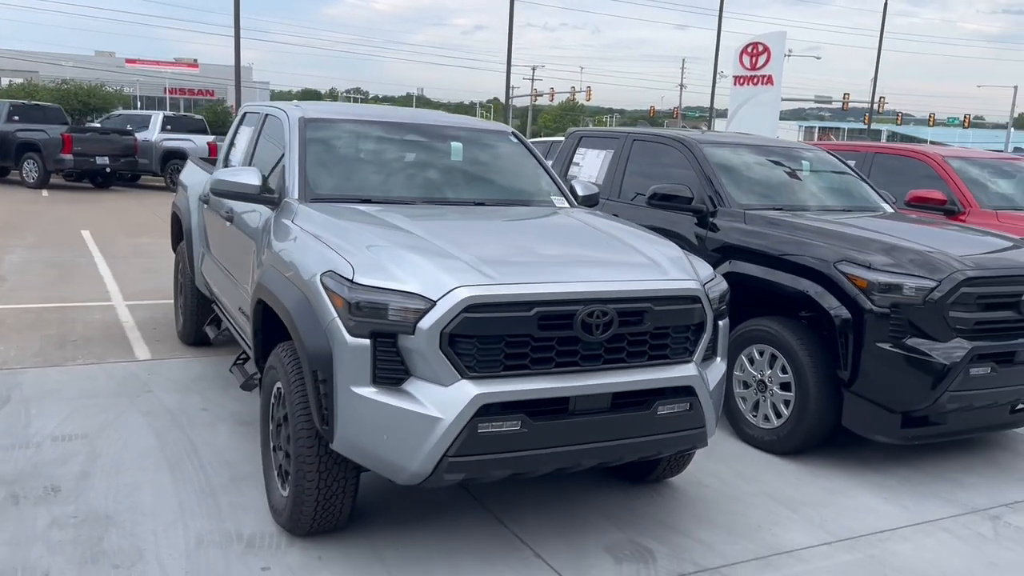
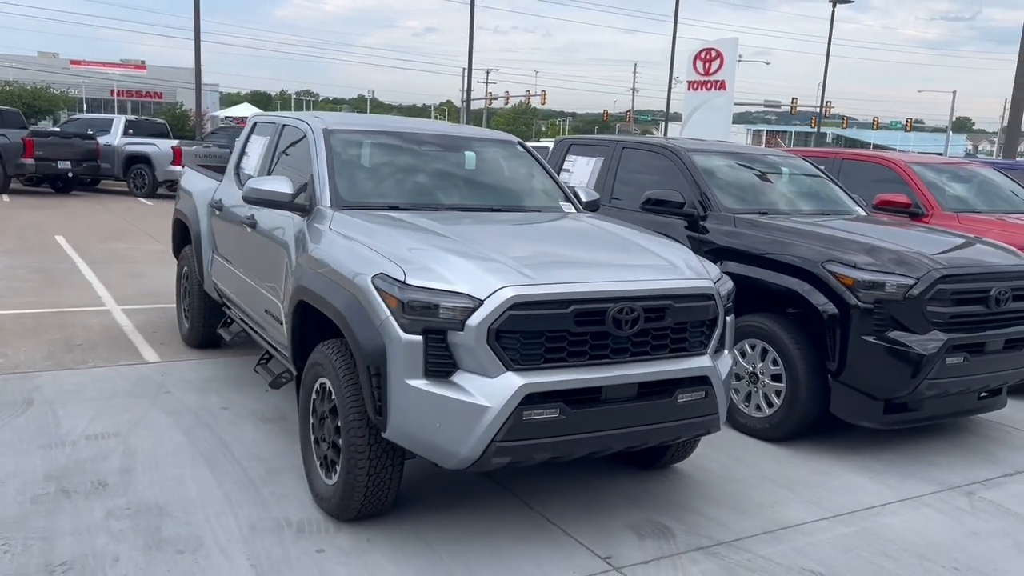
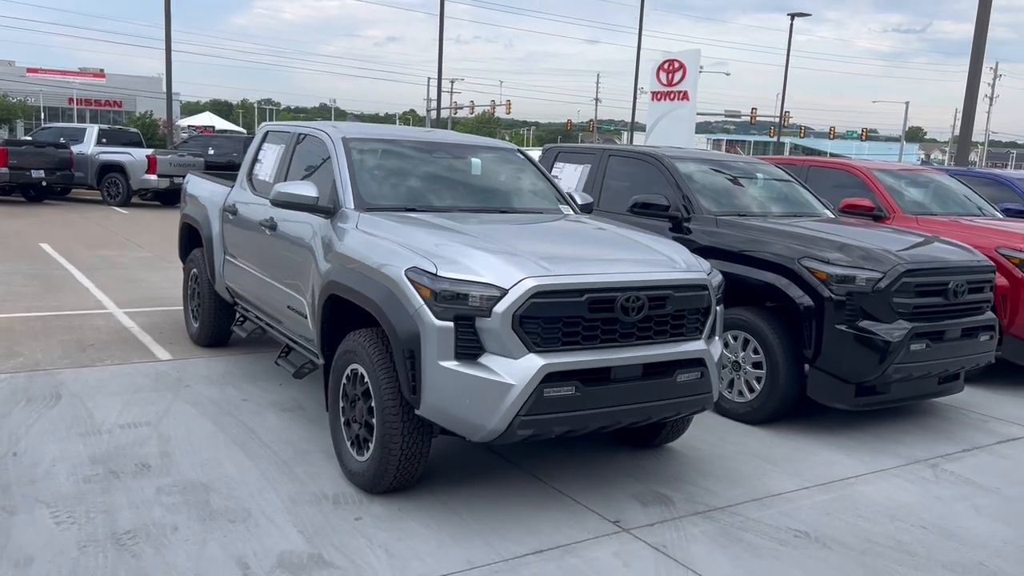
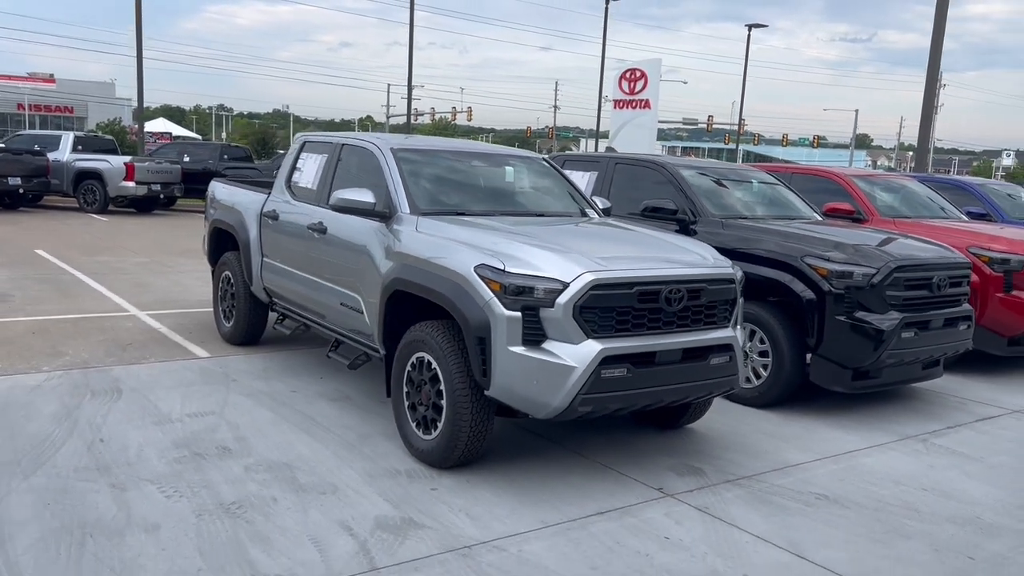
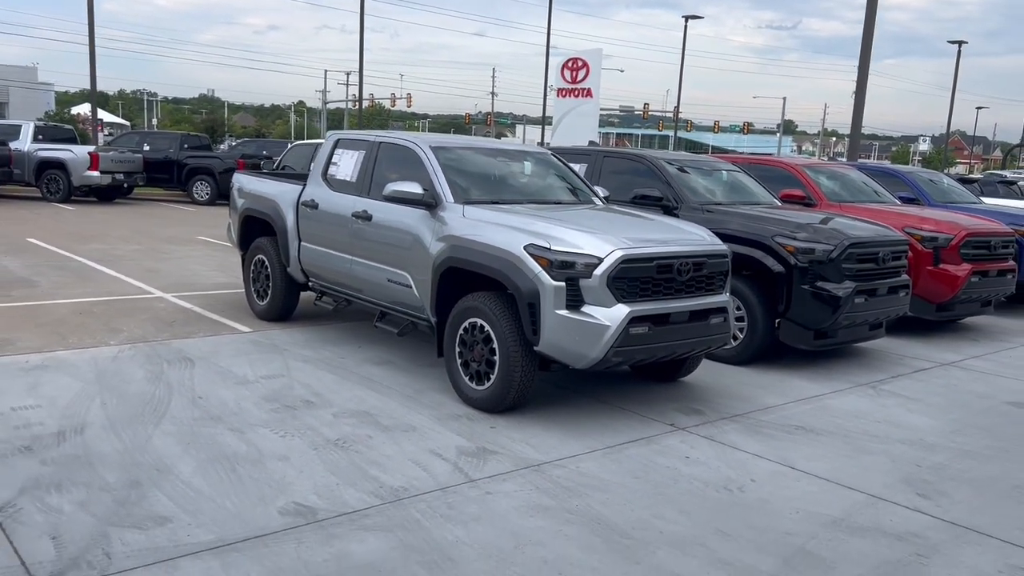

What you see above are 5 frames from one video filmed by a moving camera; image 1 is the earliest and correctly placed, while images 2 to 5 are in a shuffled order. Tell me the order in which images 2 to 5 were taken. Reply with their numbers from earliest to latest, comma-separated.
2, 3, 4, 5
